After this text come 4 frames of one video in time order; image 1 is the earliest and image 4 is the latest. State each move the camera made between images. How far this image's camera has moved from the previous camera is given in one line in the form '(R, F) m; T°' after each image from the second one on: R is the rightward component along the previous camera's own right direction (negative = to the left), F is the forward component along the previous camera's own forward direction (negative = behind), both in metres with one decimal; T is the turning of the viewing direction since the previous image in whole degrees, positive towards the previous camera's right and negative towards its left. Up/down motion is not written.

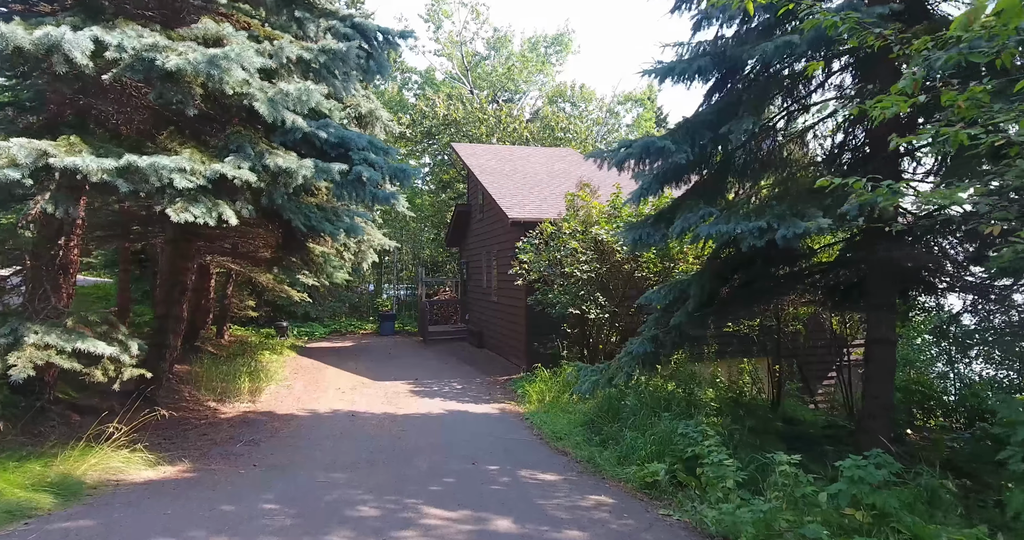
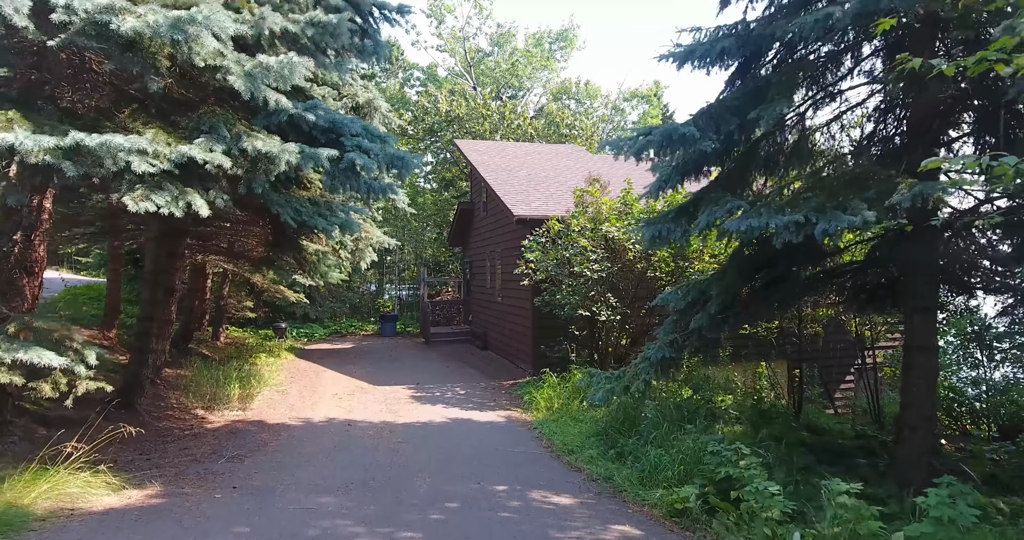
(0.0, +0.5) m; 0°
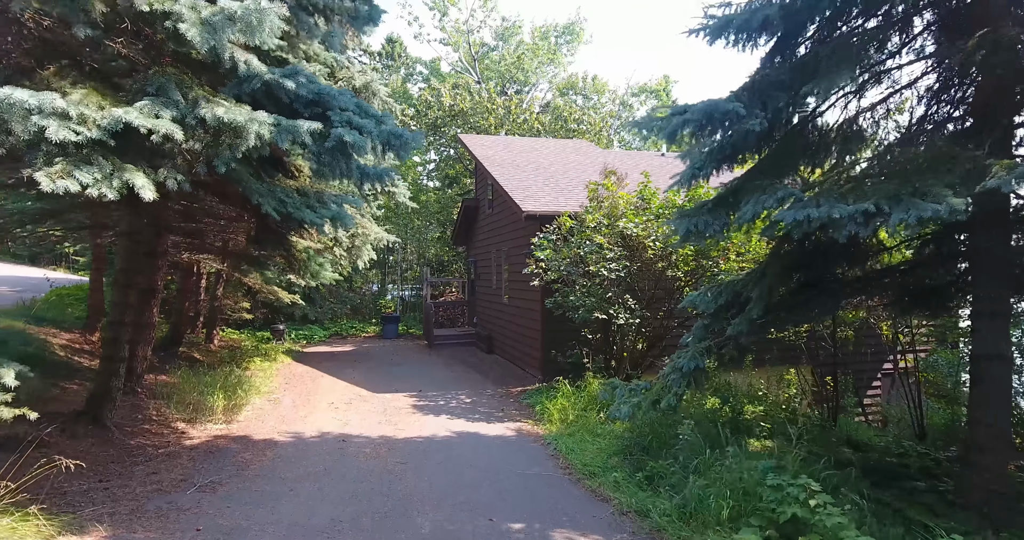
(-0.1, +0.6) m; 0°
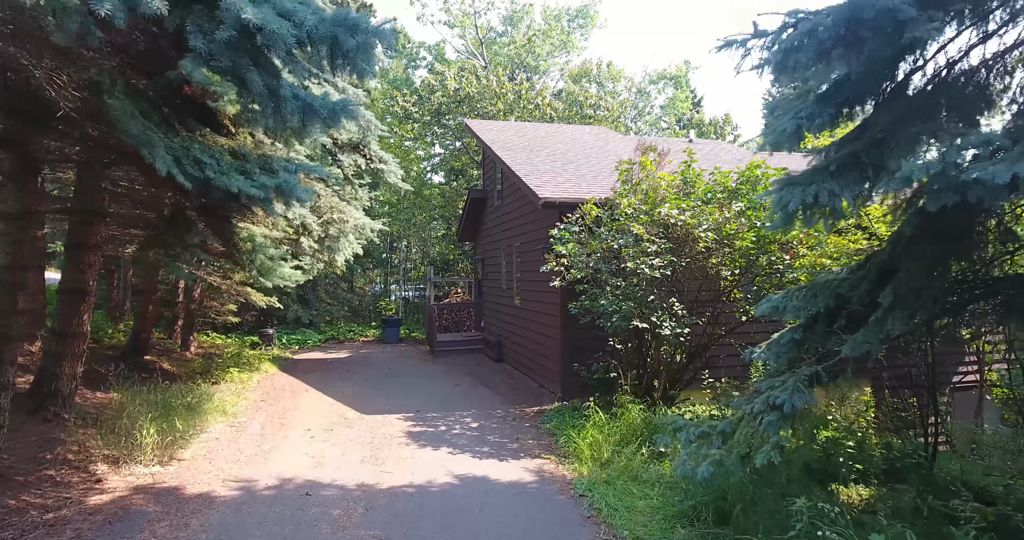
(-0.1, +1.5) m; -1°
